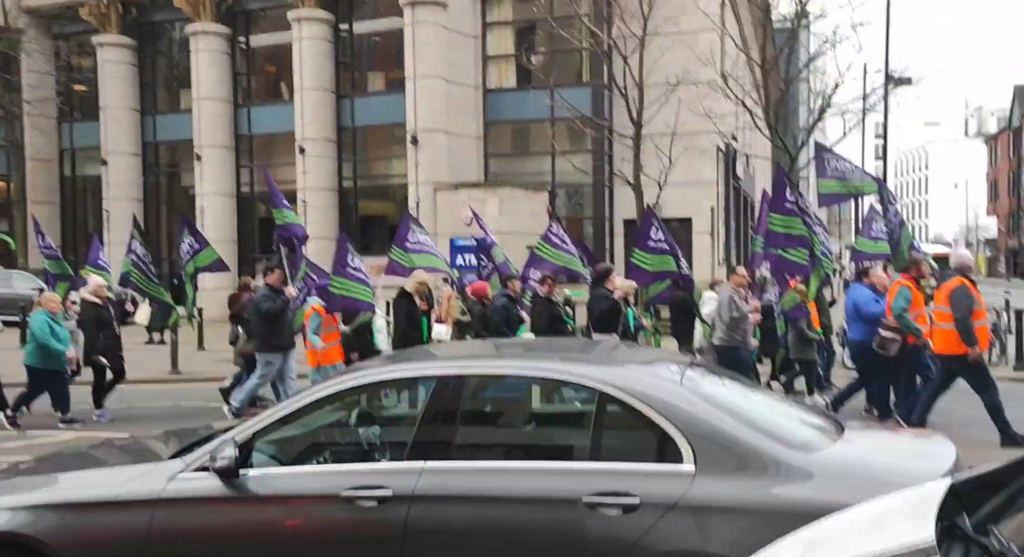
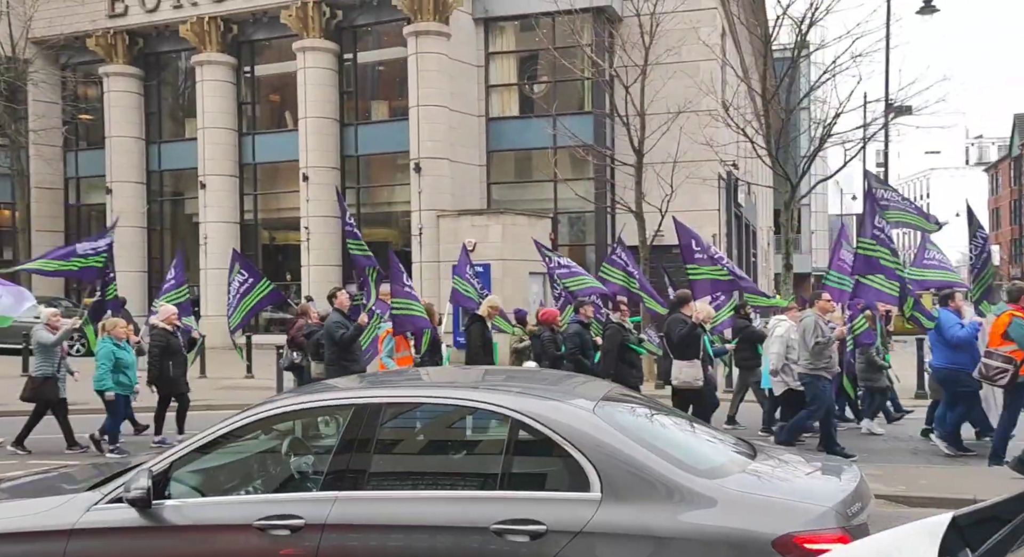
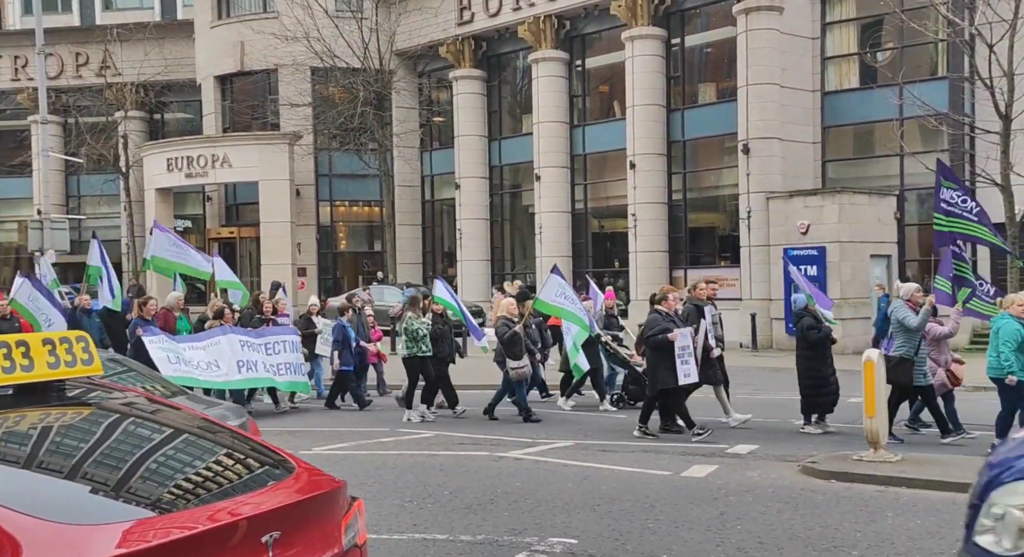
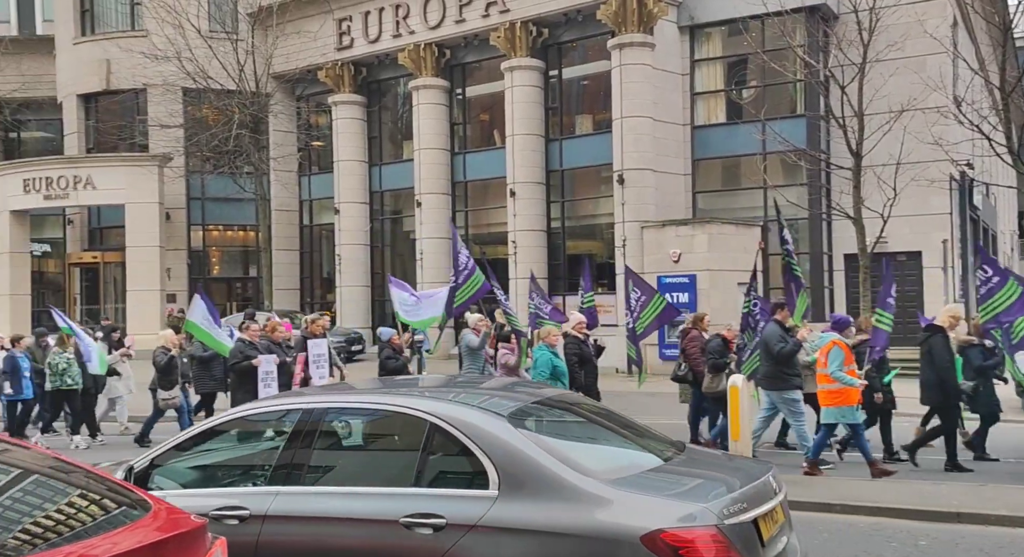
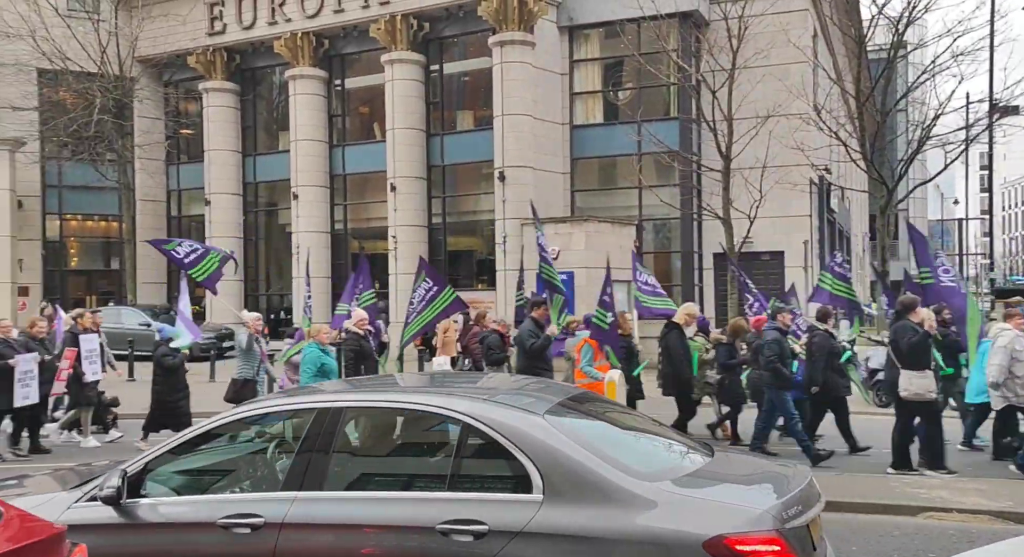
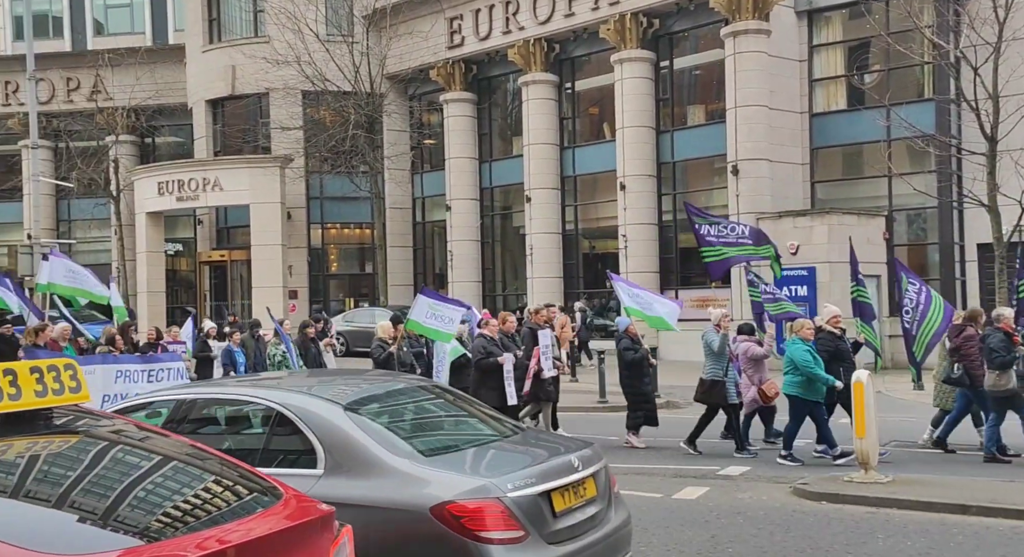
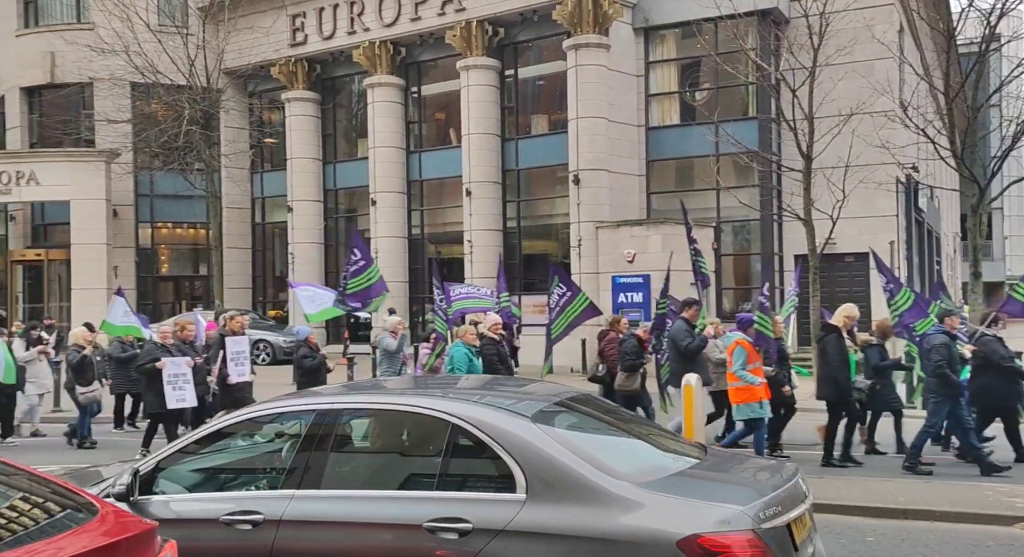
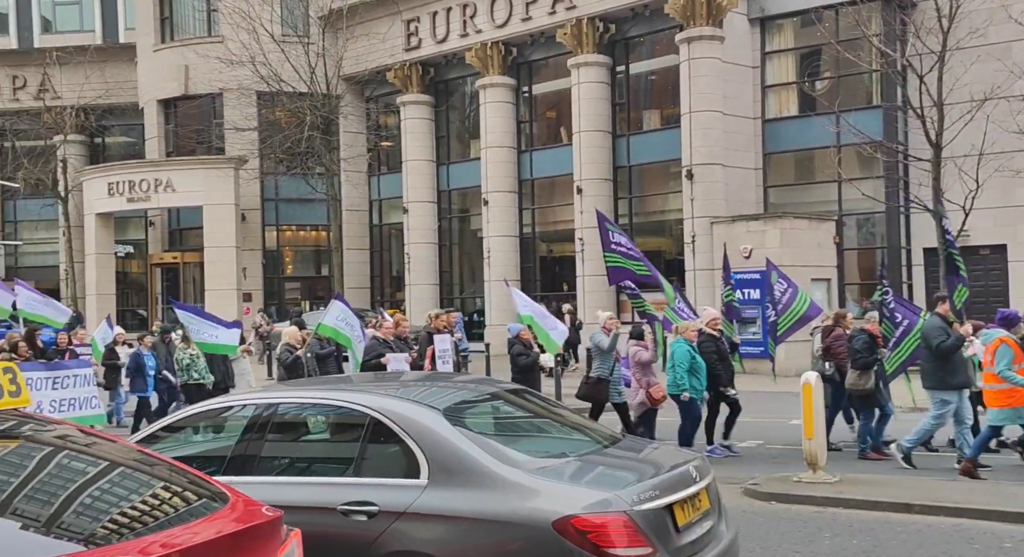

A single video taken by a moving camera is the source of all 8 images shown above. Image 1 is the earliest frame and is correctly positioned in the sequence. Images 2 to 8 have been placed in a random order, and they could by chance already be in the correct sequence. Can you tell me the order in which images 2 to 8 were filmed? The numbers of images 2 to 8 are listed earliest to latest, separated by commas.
2, 5, 7, 4, 8, 6, 3
